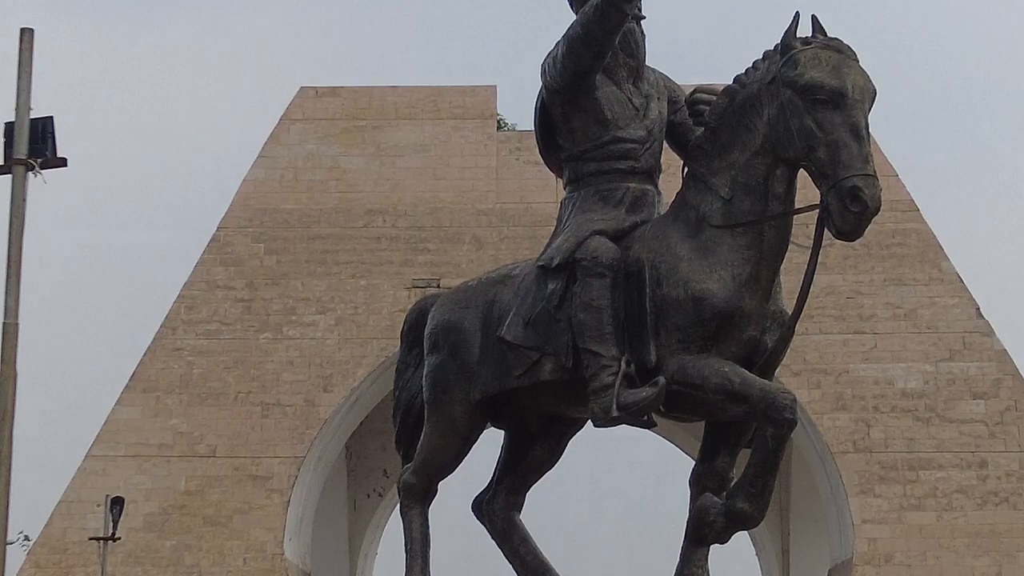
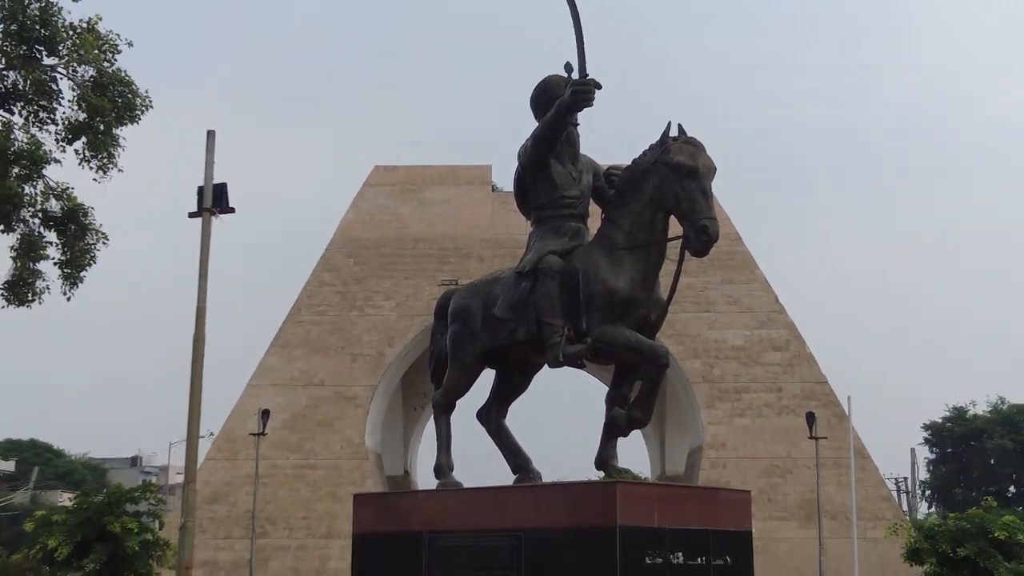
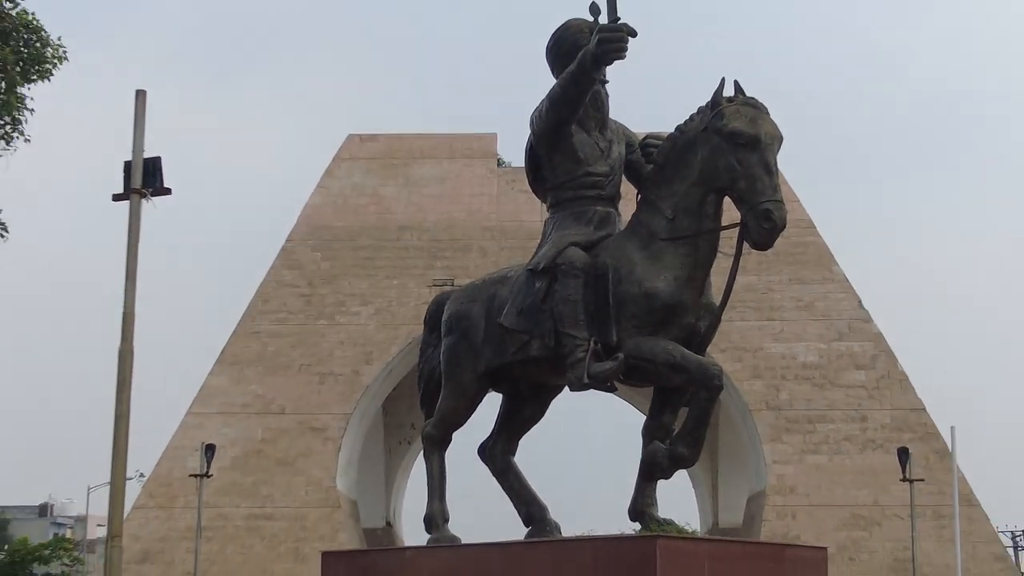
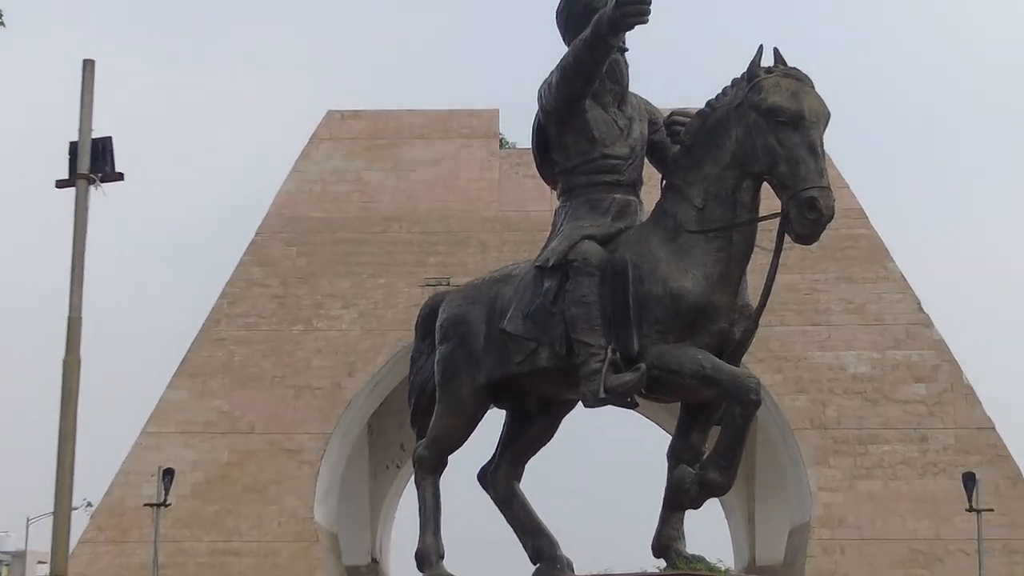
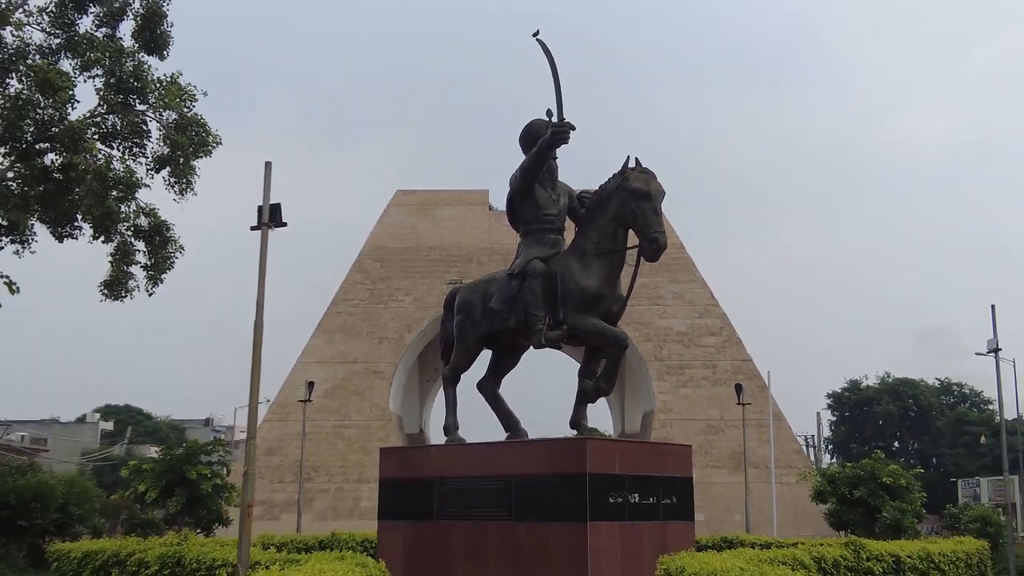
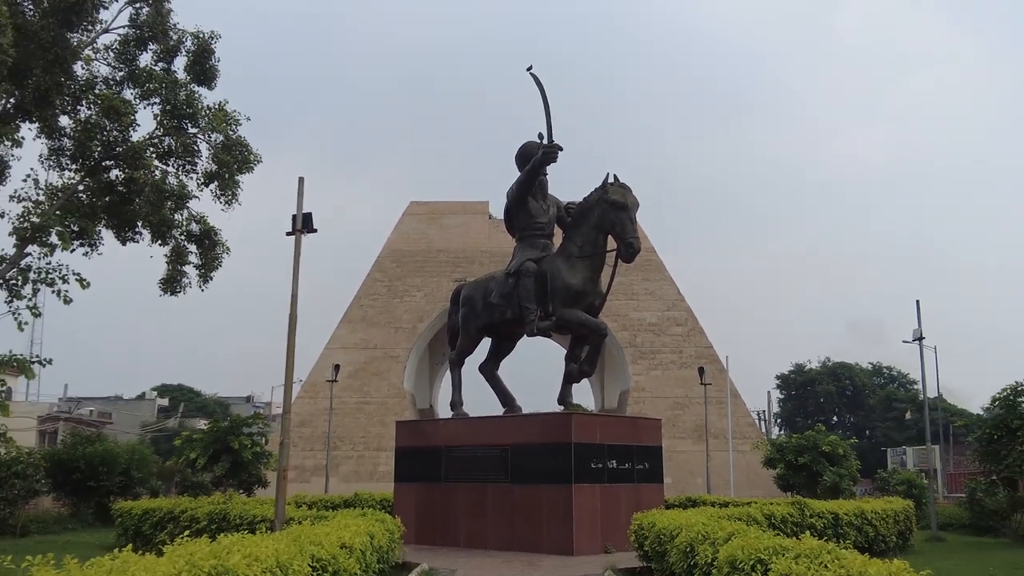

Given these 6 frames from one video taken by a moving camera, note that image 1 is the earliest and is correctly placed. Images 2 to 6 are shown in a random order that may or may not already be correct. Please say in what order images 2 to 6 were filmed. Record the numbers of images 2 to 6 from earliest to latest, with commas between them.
4, 3, 2, 5, 6
